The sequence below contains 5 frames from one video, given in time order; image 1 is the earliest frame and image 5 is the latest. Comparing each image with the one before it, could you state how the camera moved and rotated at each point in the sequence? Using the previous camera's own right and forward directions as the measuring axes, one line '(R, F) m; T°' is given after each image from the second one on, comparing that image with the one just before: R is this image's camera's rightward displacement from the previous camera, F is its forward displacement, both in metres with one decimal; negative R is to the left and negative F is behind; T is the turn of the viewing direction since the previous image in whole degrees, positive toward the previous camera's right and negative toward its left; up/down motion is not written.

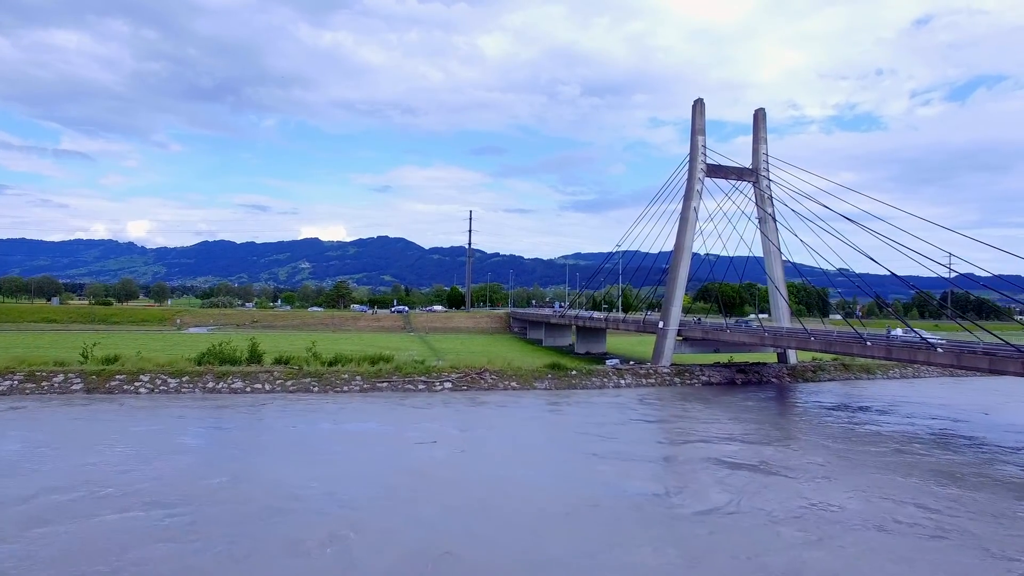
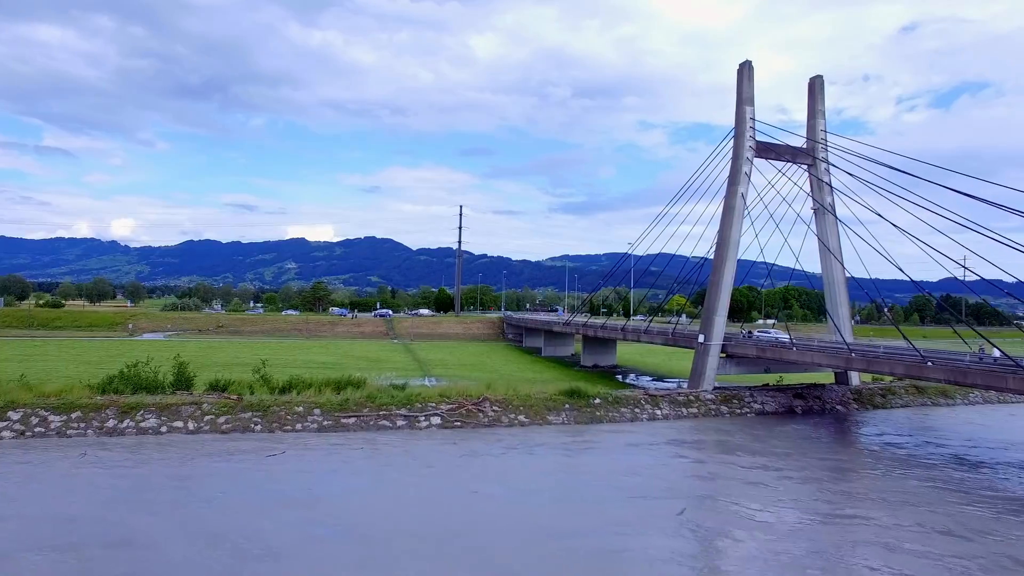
(-0.7, +6.5) m; +1°
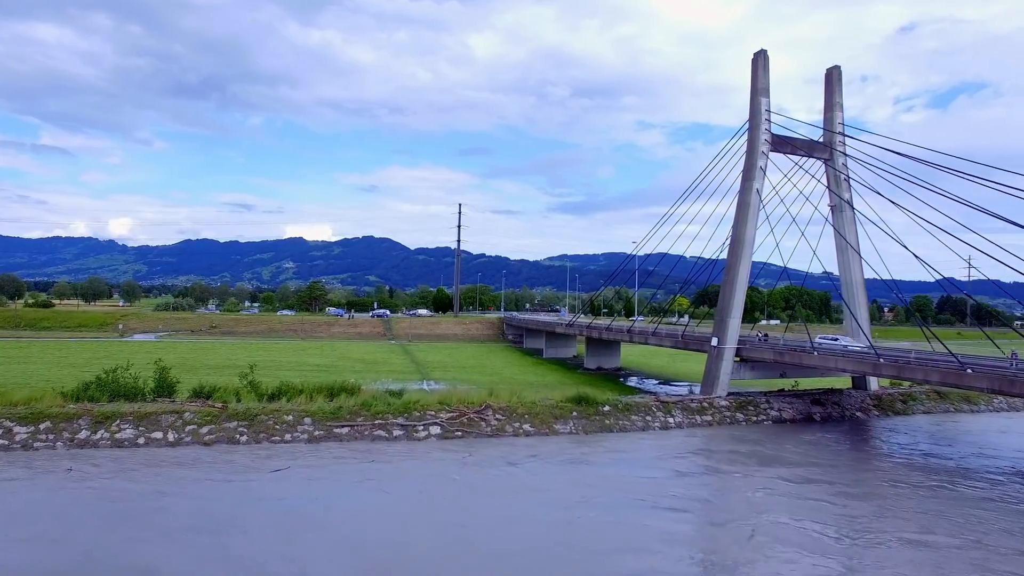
(-0.2, +1.4) m; 0°
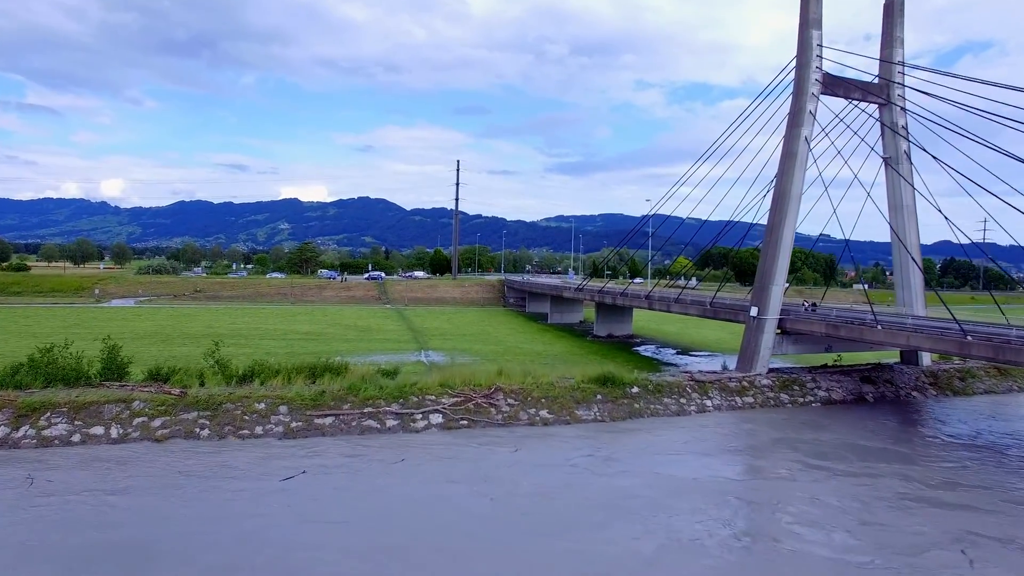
(-0.5, +3.3) m; 0°
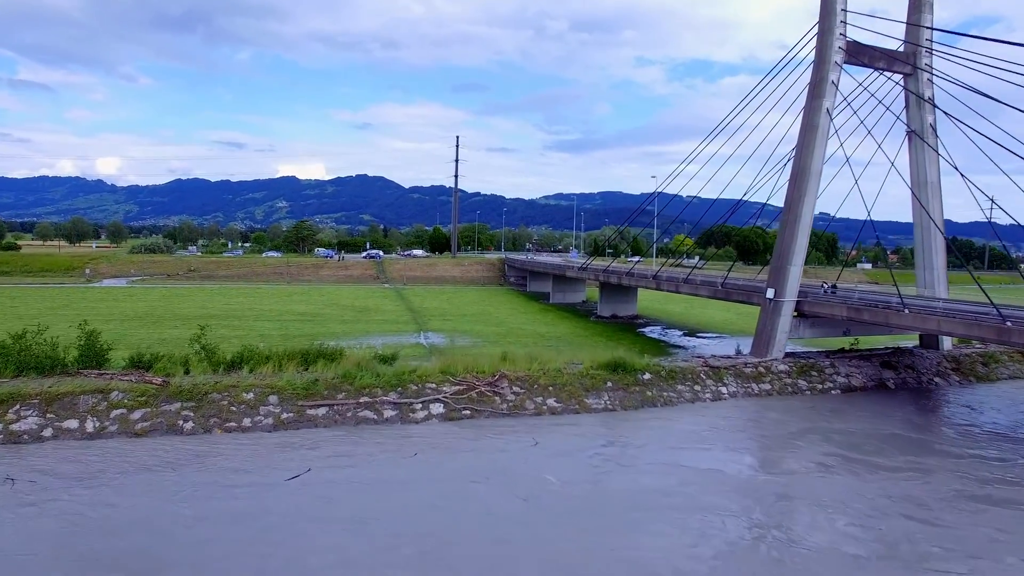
(-0.2, +1.1) m; 0°
